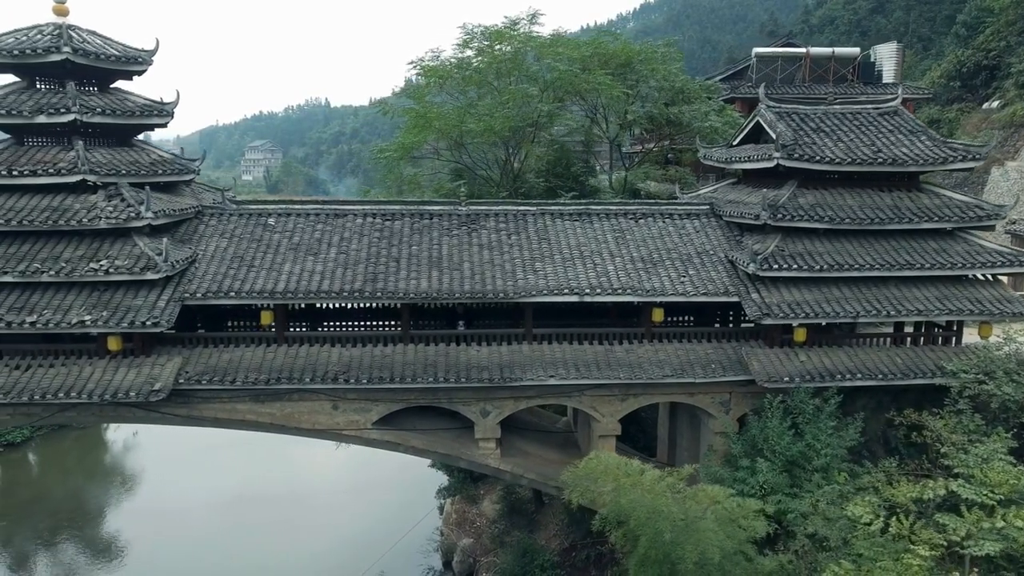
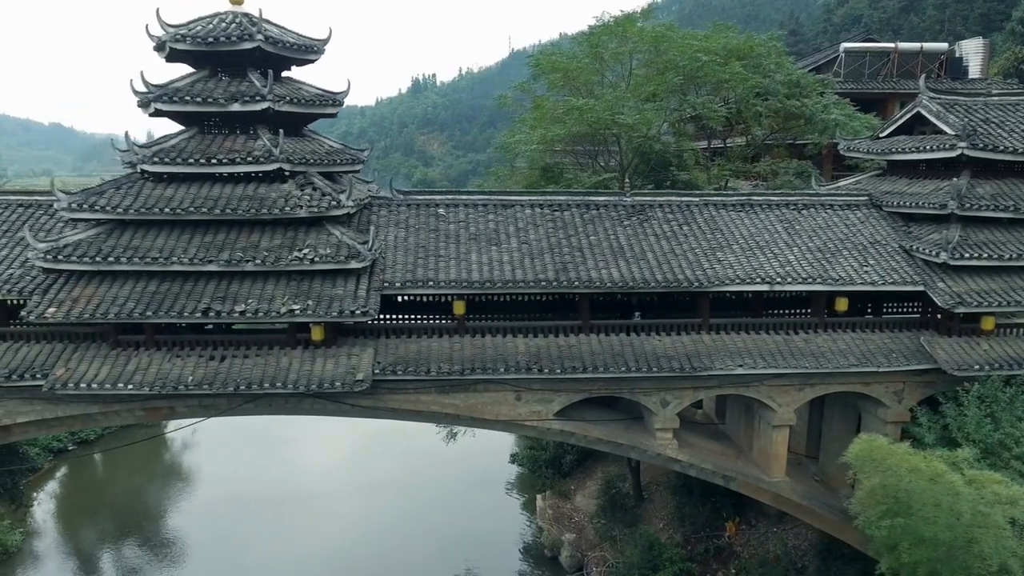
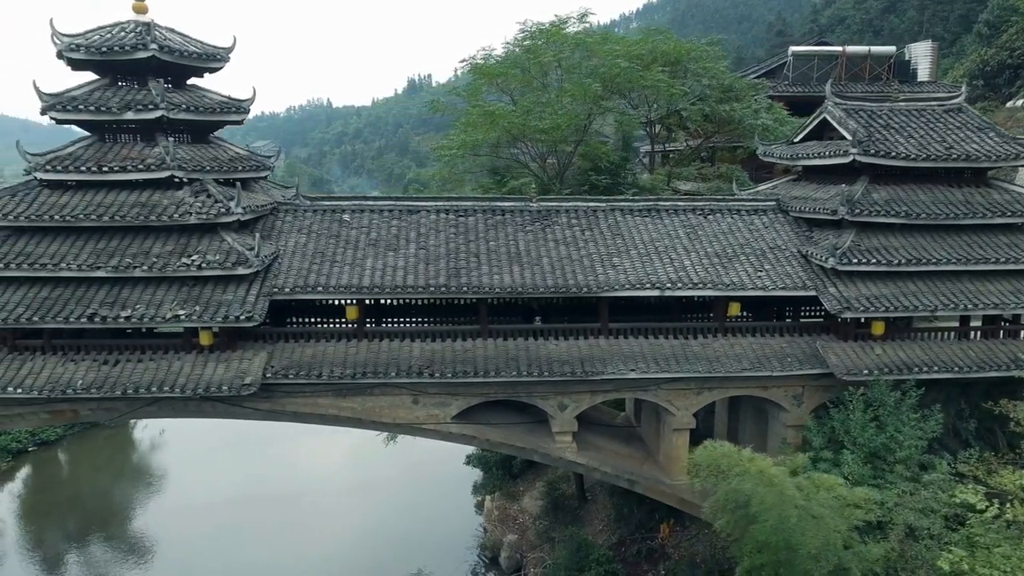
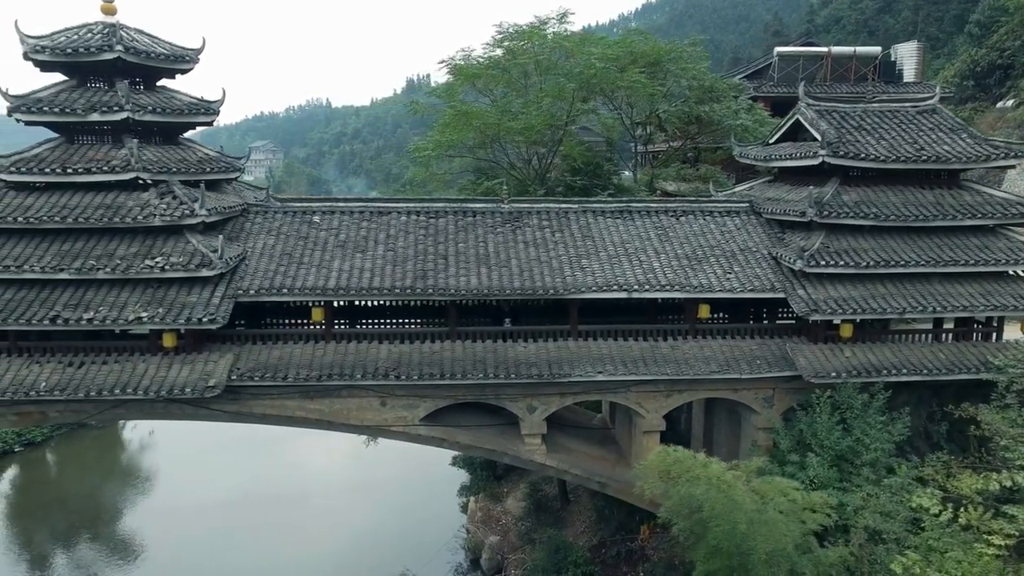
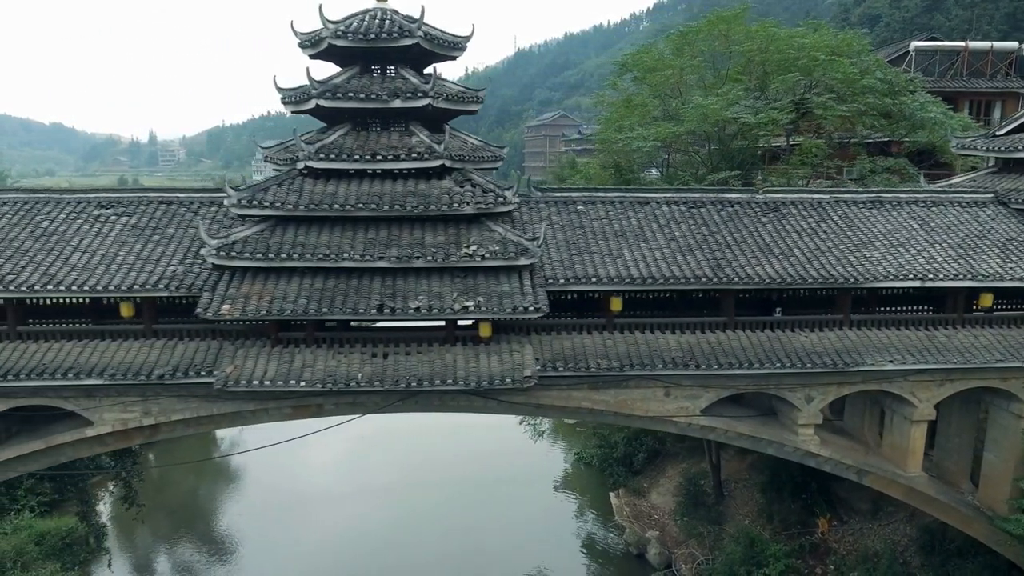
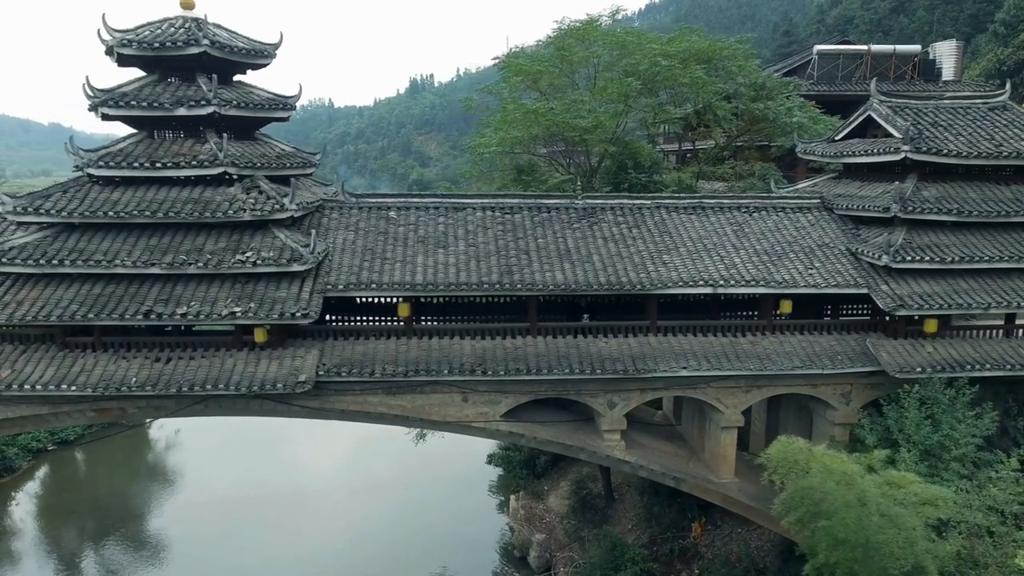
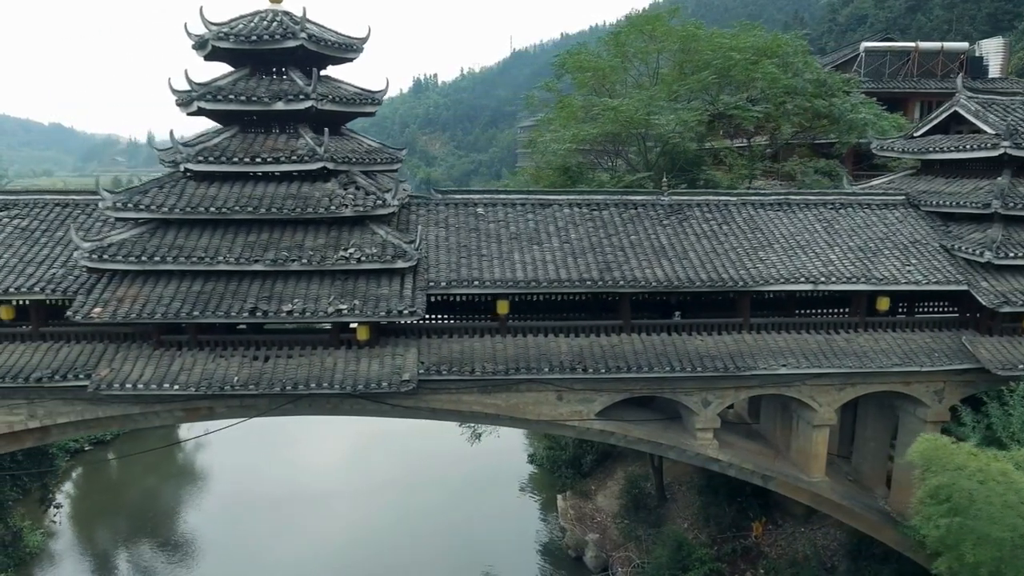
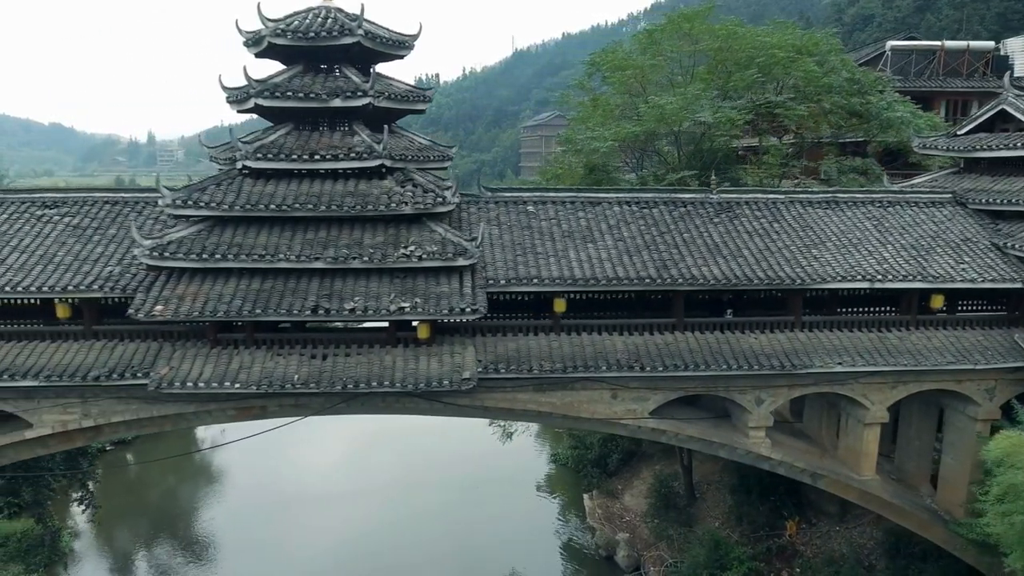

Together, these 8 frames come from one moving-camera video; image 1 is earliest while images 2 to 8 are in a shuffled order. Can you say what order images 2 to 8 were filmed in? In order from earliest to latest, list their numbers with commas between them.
4, 3, 6, 2, 7, 8, 5
